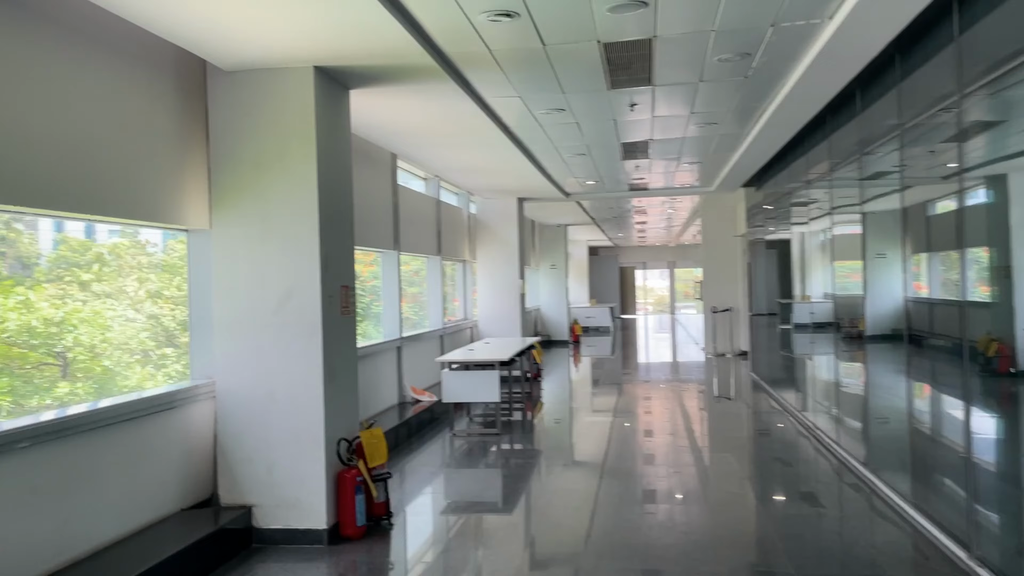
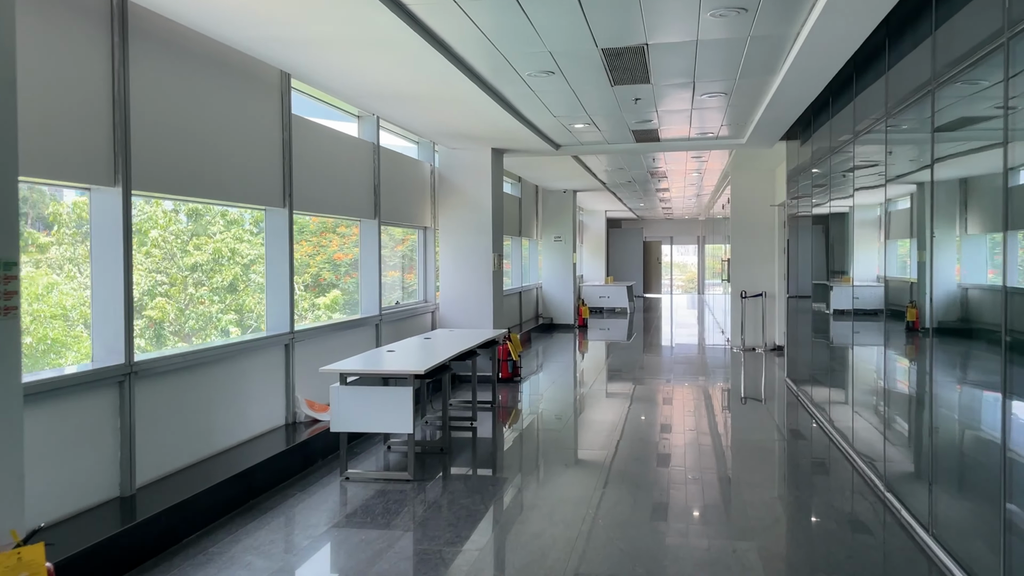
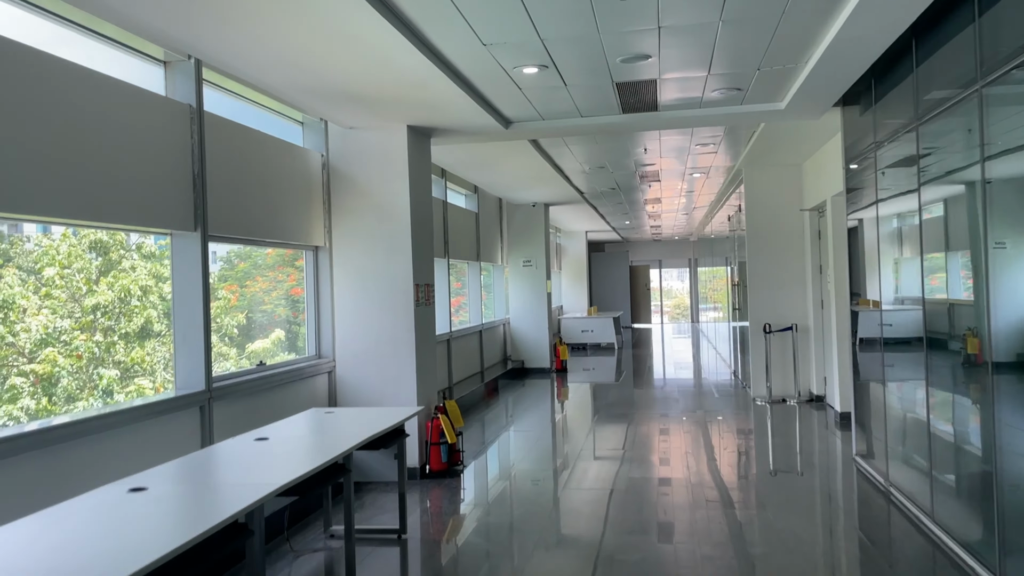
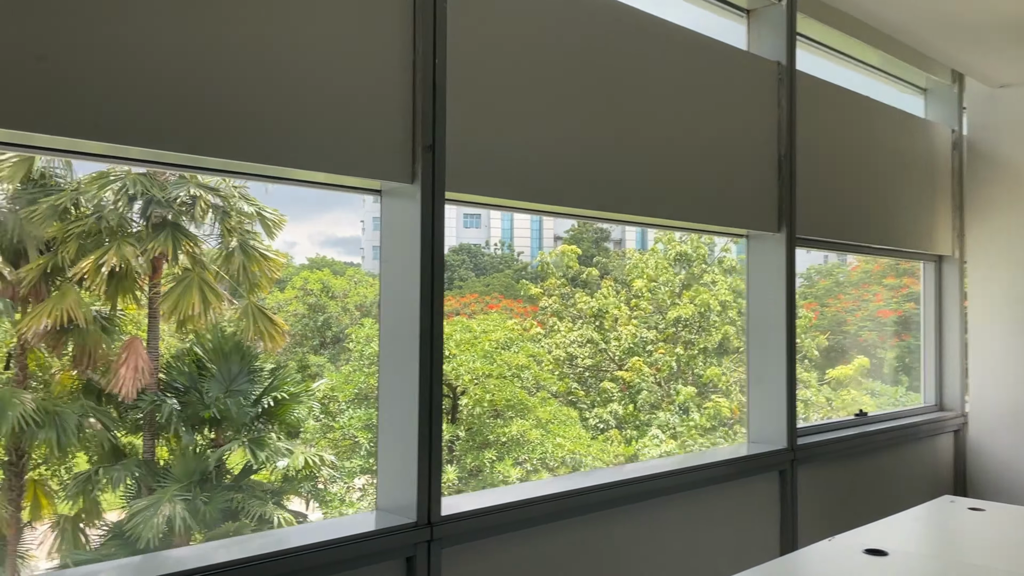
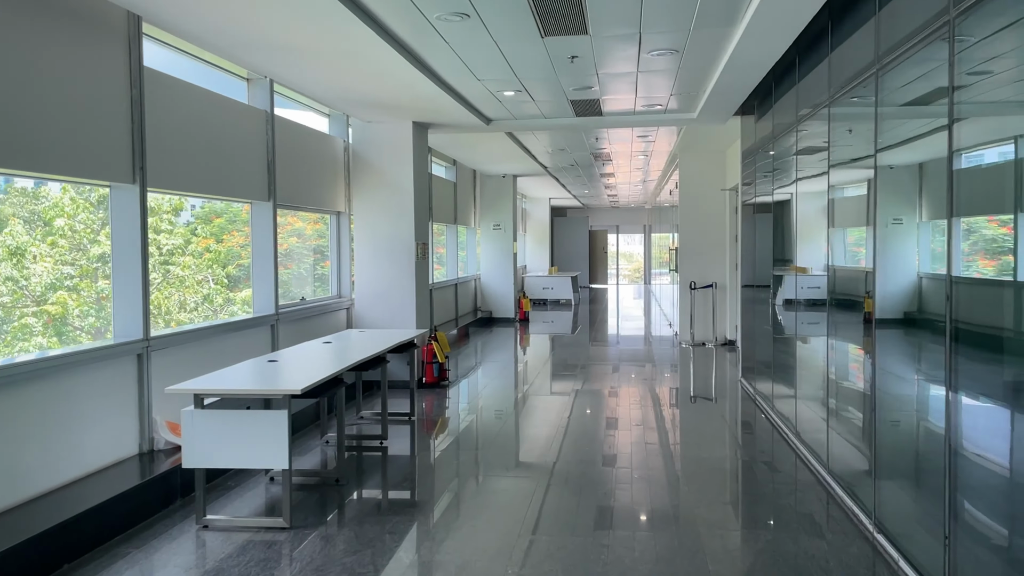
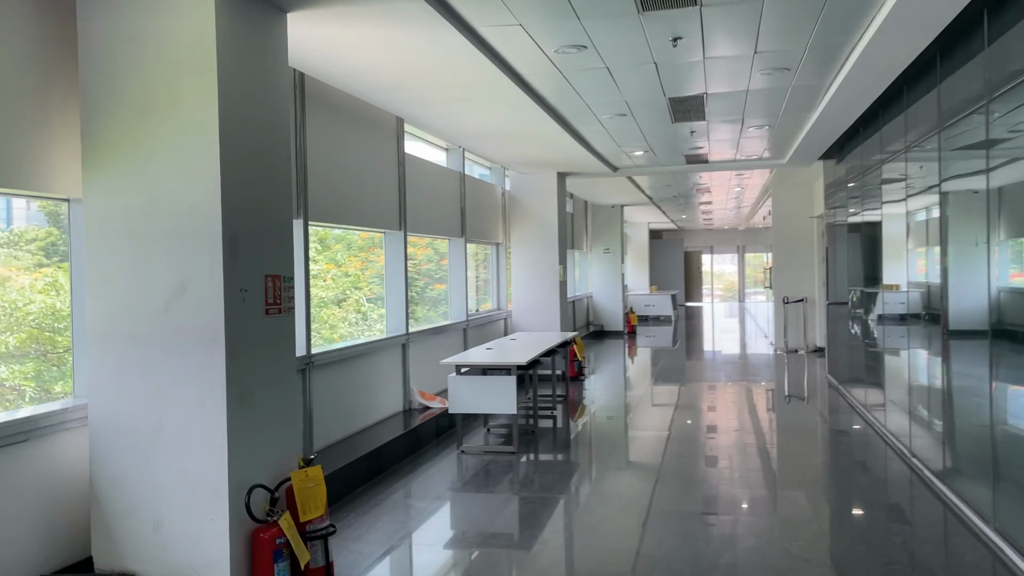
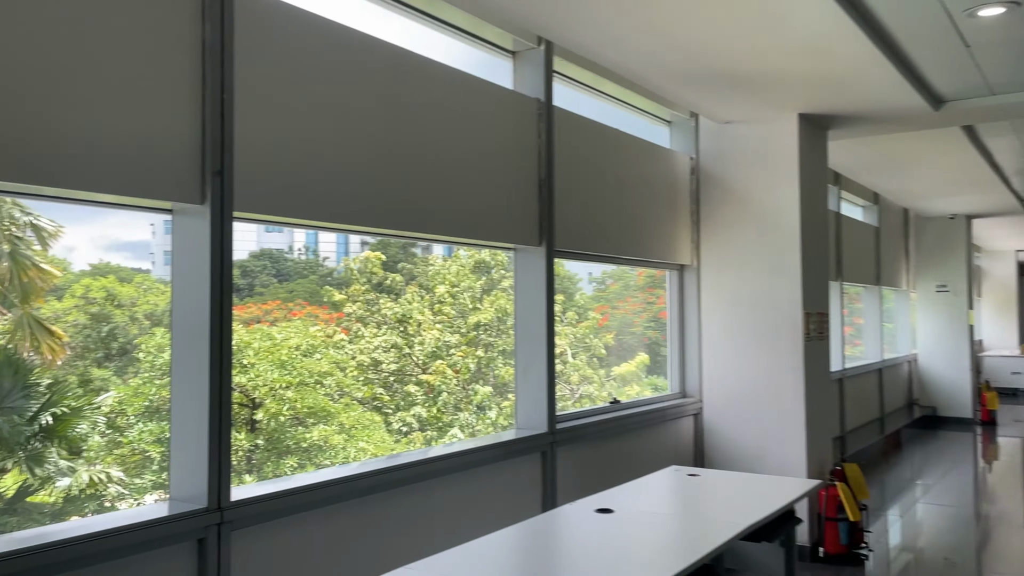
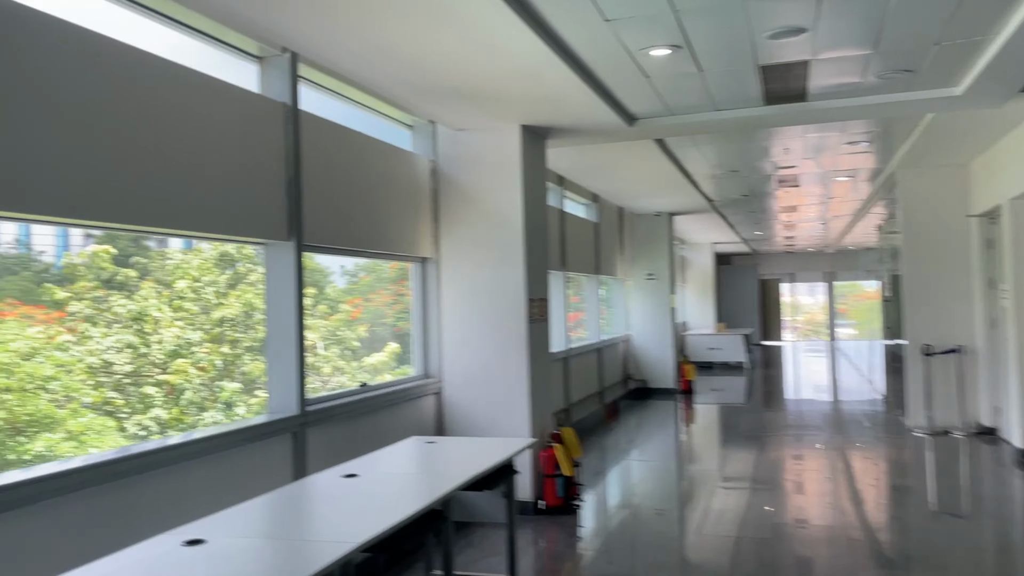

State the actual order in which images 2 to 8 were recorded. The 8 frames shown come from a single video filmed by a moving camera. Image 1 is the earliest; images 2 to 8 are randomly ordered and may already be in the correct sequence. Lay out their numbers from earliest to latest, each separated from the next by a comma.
6, 2, 5, 3, 8, 7, 4
